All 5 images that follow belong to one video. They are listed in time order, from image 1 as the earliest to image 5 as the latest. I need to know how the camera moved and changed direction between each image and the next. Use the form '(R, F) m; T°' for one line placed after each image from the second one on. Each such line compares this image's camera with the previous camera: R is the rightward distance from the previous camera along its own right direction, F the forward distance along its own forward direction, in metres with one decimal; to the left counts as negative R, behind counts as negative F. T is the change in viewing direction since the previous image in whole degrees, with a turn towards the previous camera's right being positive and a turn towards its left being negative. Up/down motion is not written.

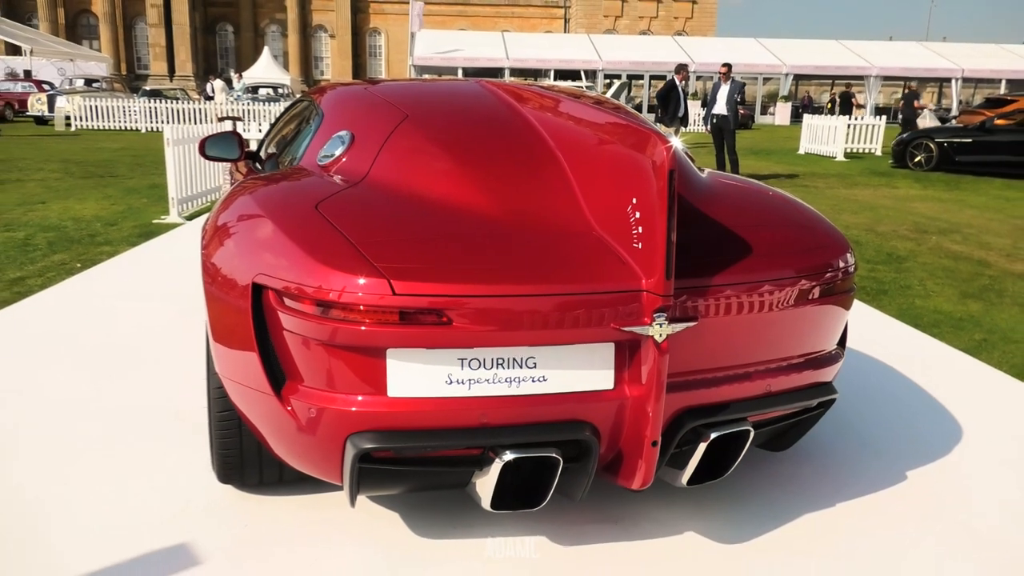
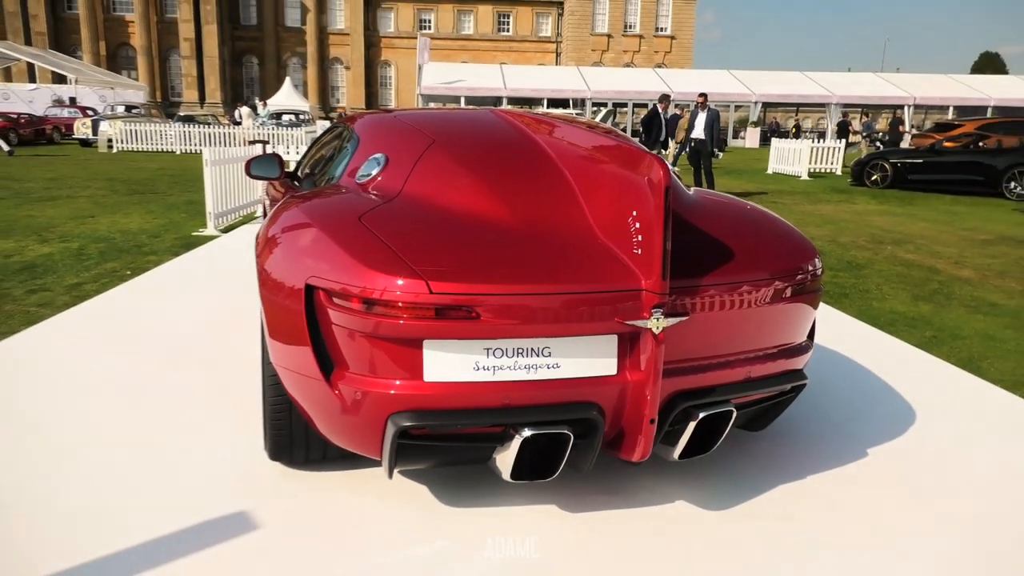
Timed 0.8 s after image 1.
(0.0, -0.3) m; -1°
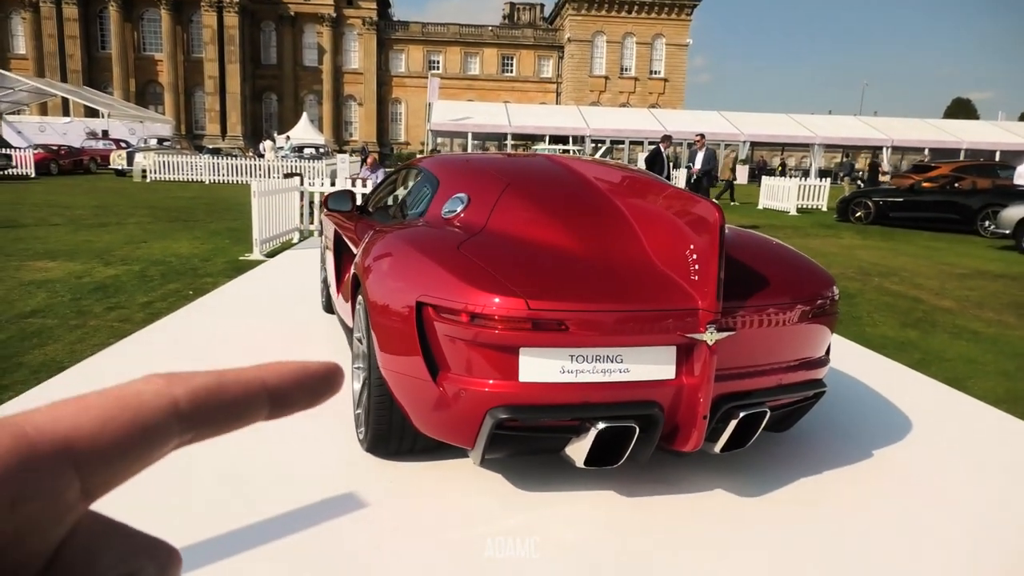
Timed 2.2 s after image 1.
(-0.2, -0.5) m; -1°
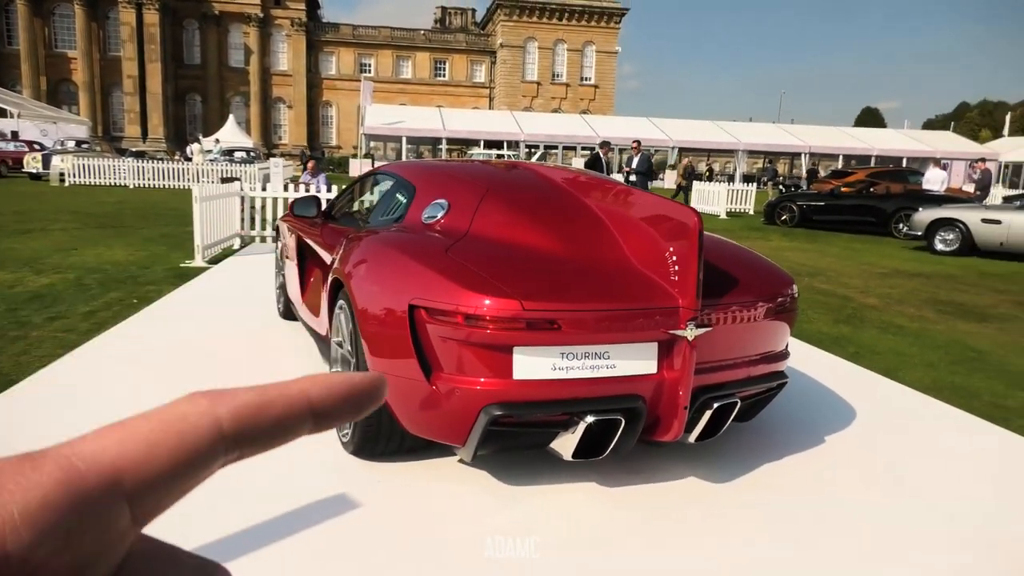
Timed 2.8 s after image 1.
(-0.2, -0.1) m; +5°
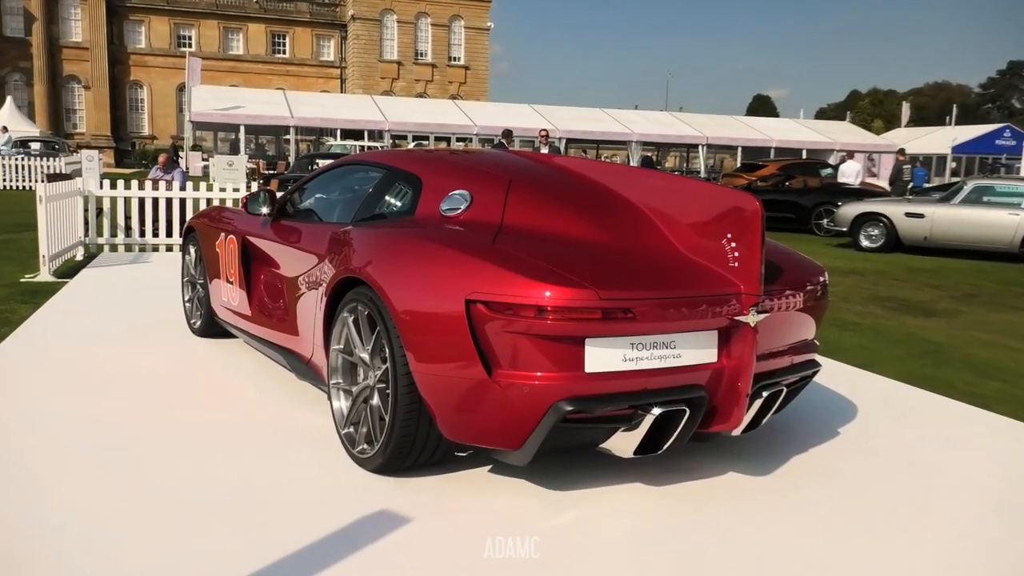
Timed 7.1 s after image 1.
(-0.5, +0.2) m; +8°
